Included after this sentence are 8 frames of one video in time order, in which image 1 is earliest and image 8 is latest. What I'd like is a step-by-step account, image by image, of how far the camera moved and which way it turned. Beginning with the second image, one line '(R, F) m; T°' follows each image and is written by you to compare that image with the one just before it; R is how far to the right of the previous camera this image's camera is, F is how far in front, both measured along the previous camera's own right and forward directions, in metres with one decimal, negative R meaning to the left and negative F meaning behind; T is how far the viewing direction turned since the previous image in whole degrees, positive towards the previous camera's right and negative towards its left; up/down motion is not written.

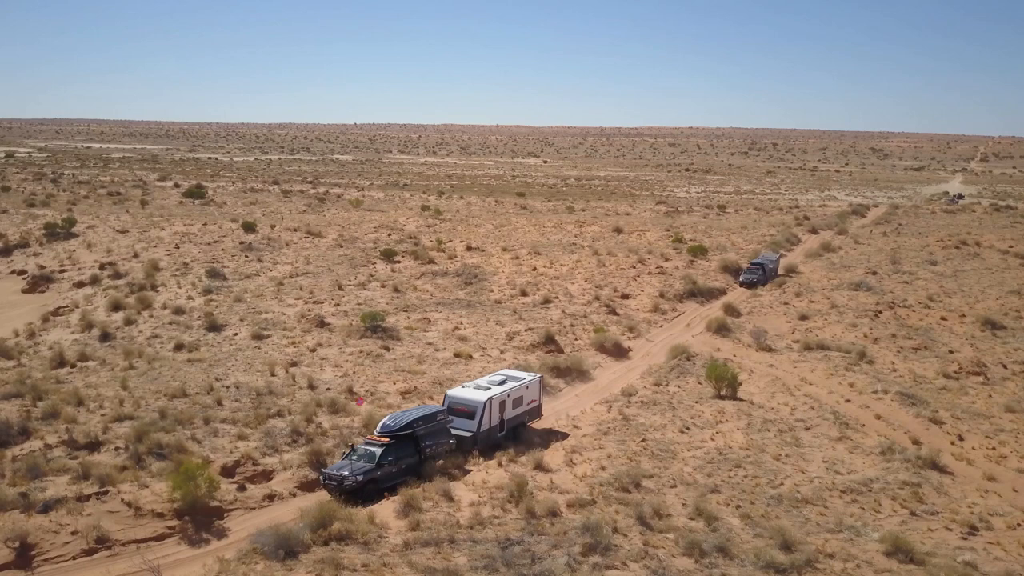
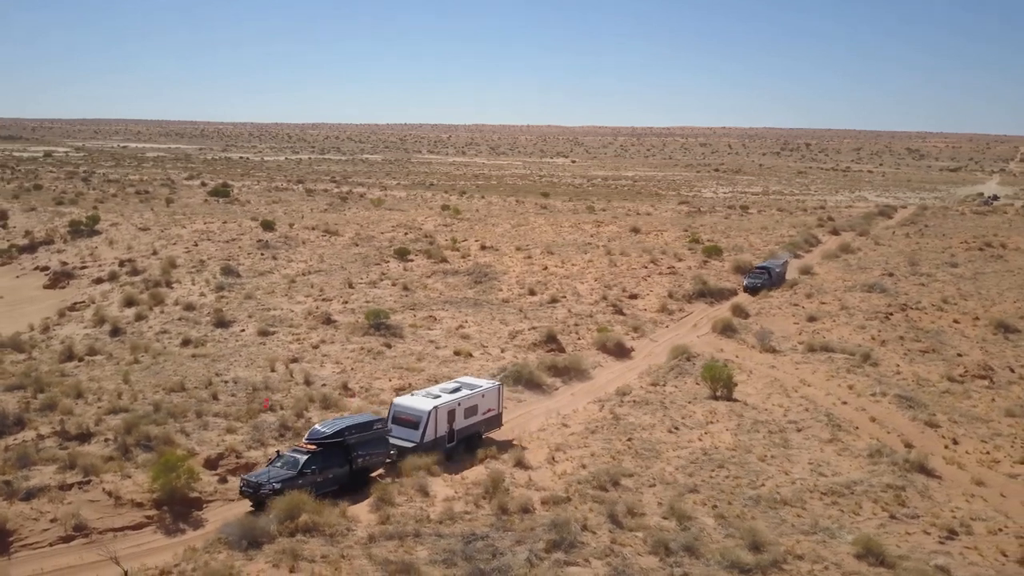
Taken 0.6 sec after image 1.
(+1.0, -0.1) m; -2°
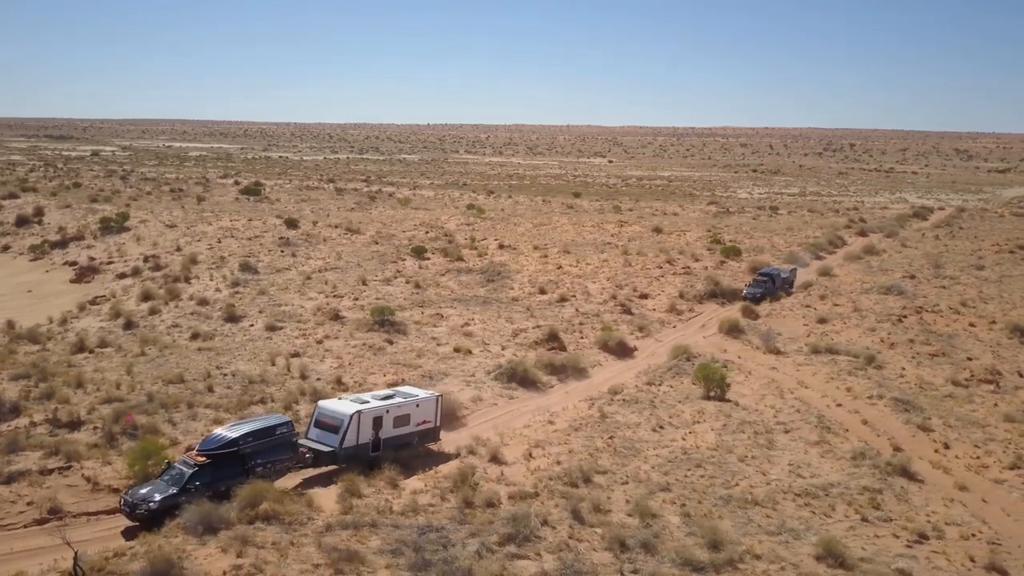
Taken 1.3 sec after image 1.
(+1.3, -0.1) m; -3°
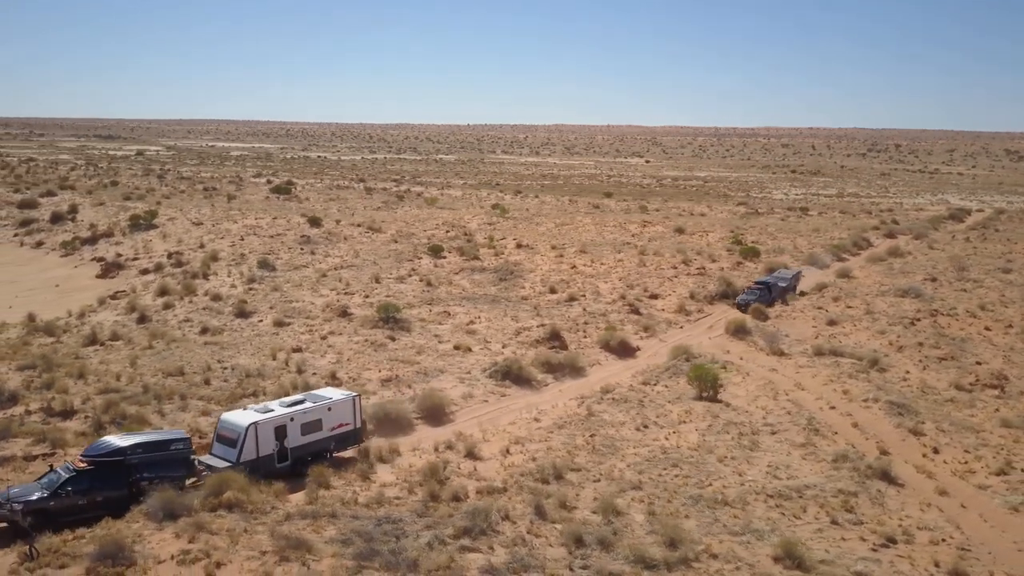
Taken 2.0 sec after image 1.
(+1.3, -0.1) m; -3°
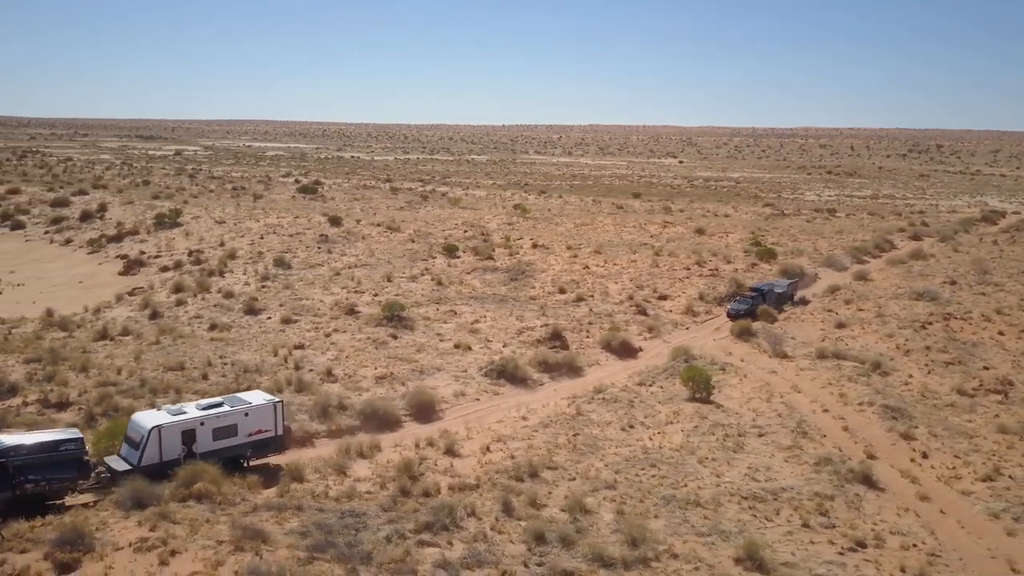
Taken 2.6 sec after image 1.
(+1.2, -0.1) m; -2°
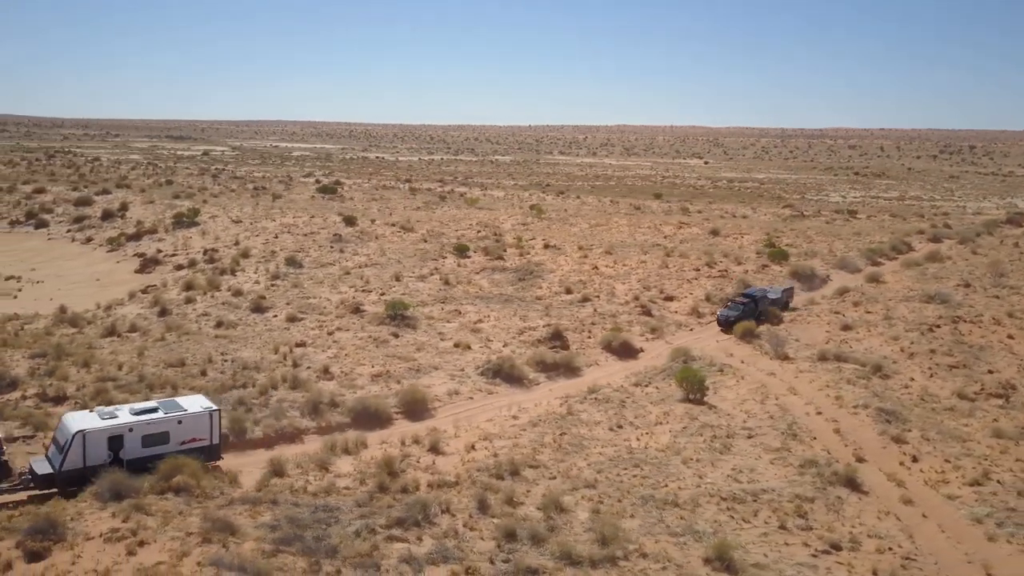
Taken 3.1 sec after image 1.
(+0.9, -0.1) m; -2°
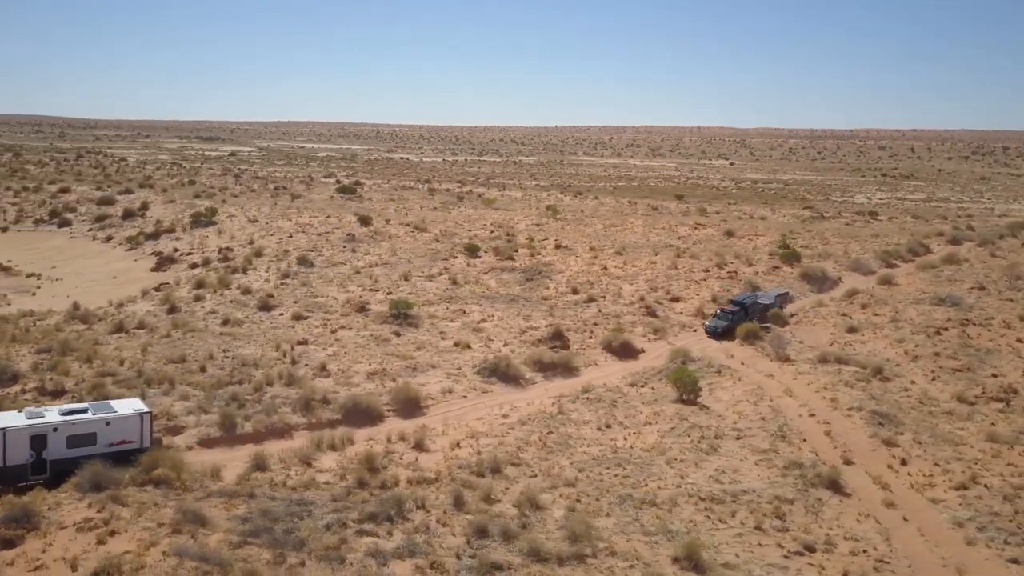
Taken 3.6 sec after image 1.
(+0.9, -0.1) m; -2°
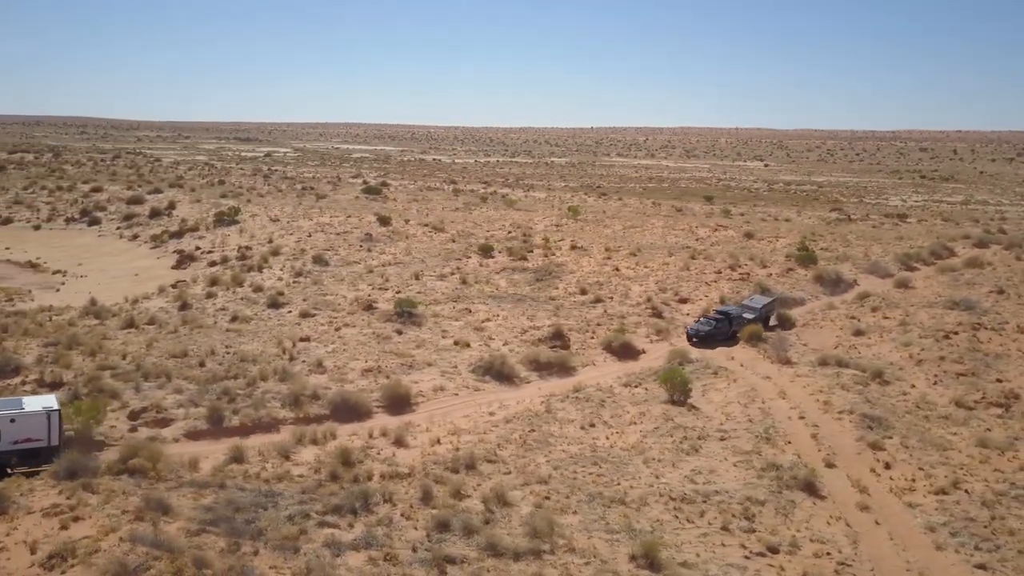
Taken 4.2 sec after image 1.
(+1.2, -0.1) m; -2°
